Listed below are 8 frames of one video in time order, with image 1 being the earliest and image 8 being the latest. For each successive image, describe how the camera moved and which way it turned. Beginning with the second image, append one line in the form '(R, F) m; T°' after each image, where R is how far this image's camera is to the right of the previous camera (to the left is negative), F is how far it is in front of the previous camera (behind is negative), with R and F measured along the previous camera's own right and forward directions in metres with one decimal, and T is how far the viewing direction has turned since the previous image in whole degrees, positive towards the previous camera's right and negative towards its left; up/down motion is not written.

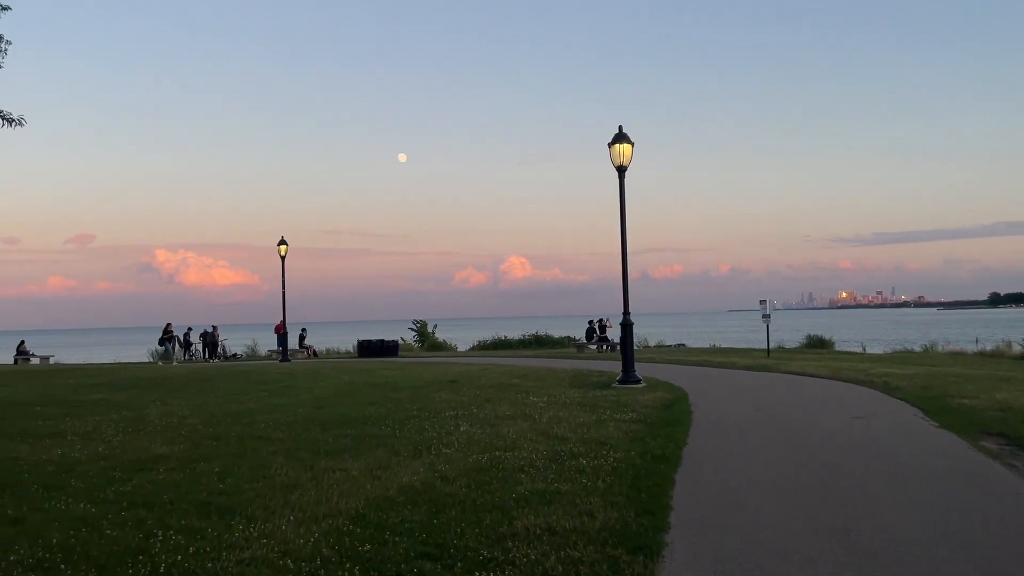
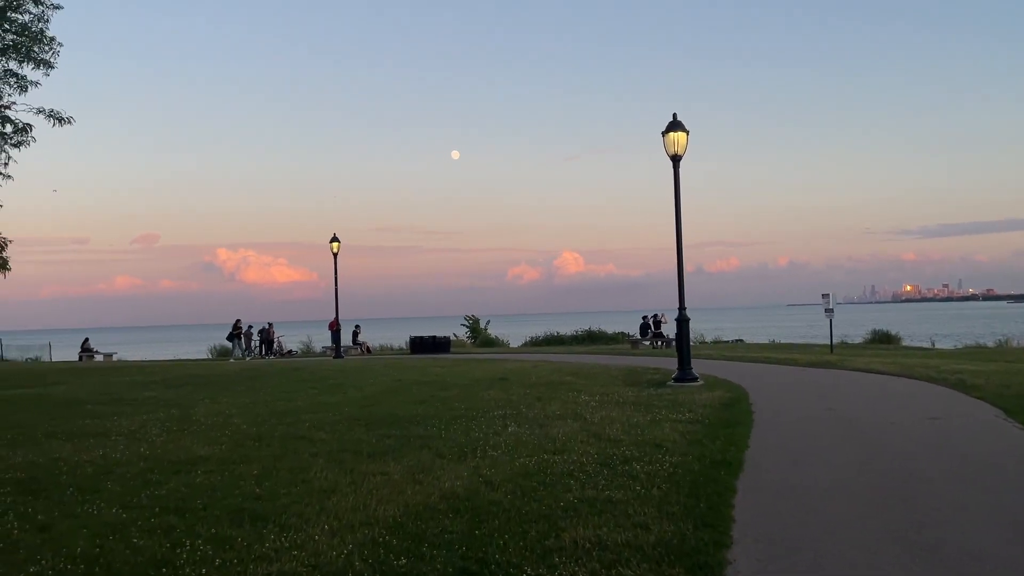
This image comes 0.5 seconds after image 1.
(+0.1, +0.4) m; -4°
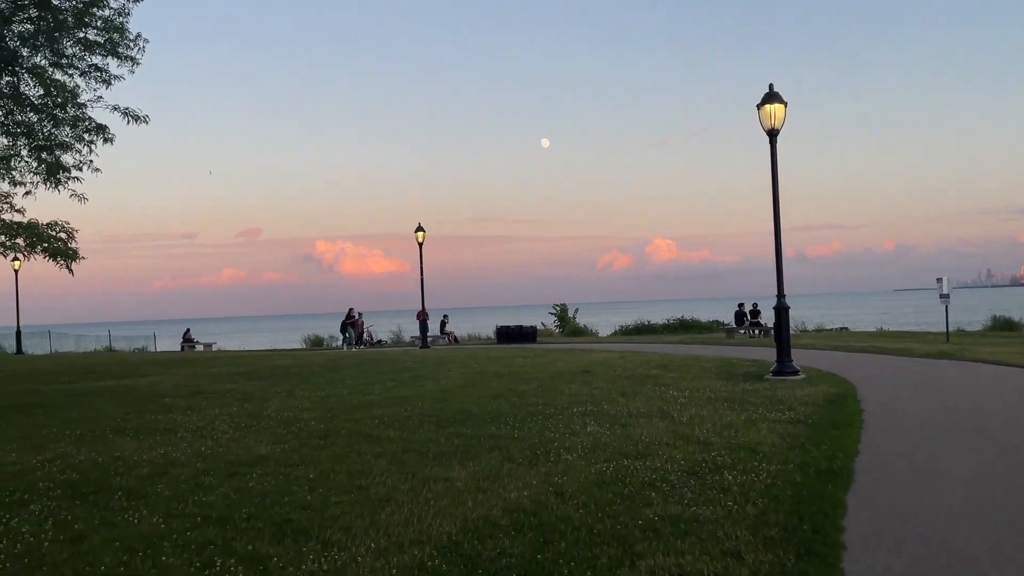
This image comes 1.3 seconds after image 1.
(+0.2, +0.7) m; -6°
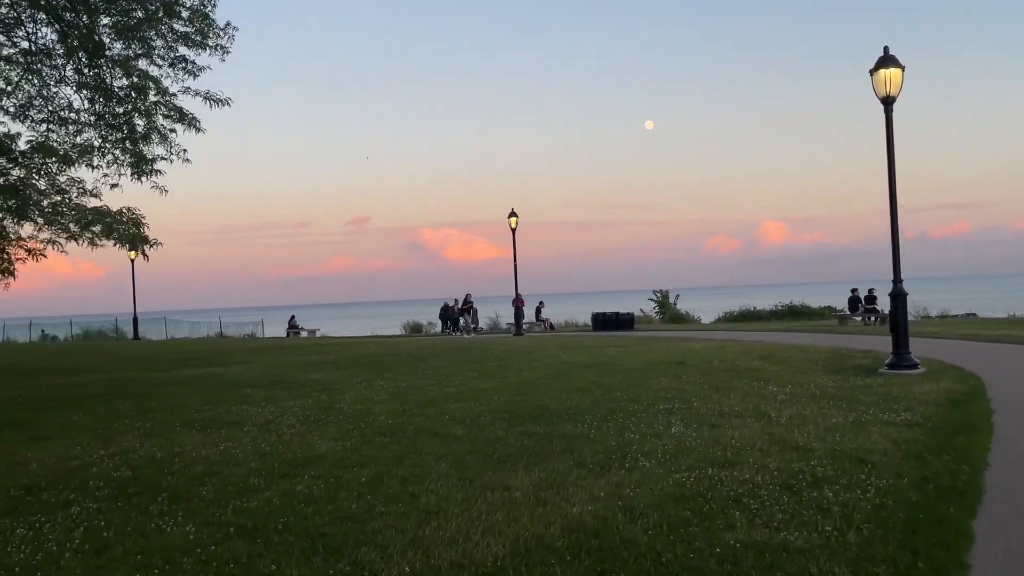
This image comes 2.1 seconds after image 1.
(+0.3, +0.7) m; -7°
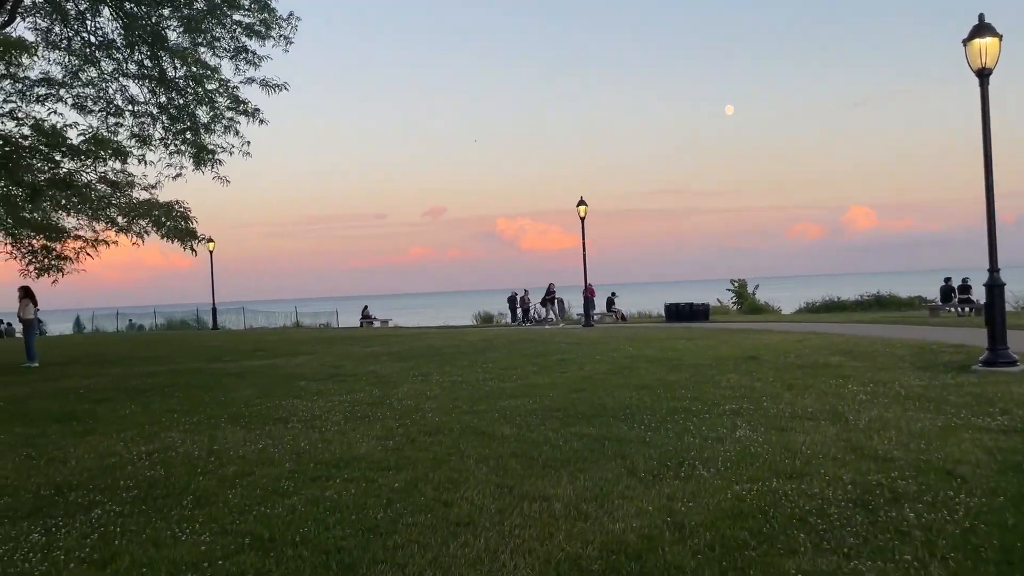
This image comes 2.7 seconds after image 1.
(+0.2, +0.5) m; -5°
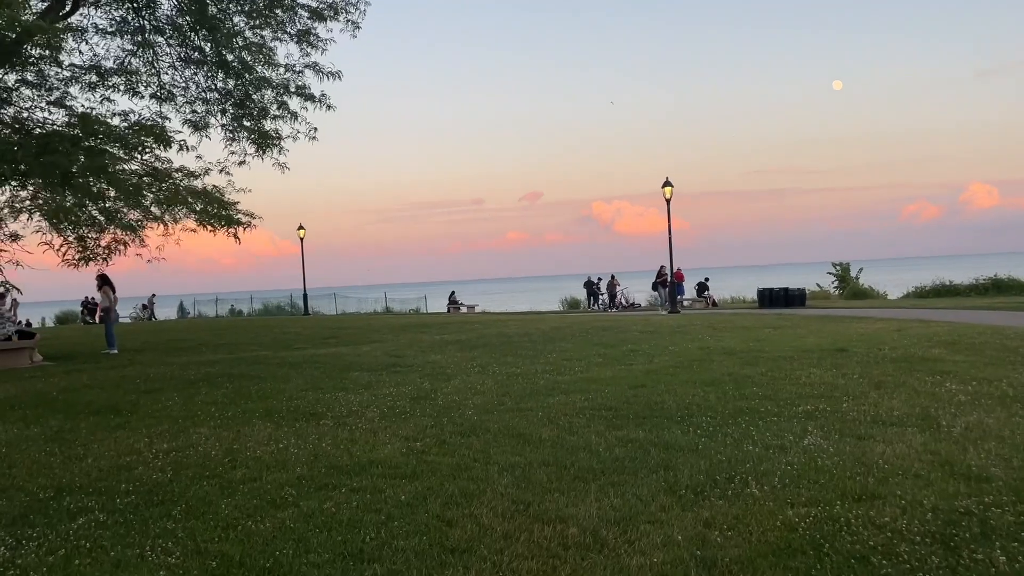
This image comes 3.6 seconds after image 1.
(+0.5, +0.8) m; -7°
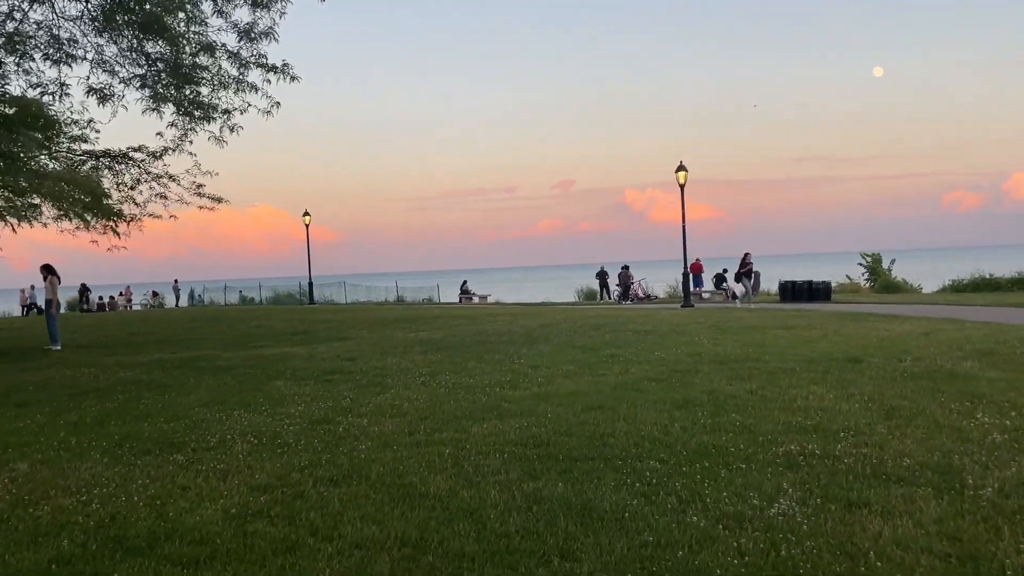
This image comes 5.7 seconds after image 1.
(+1.0, +1.8) m; -2°
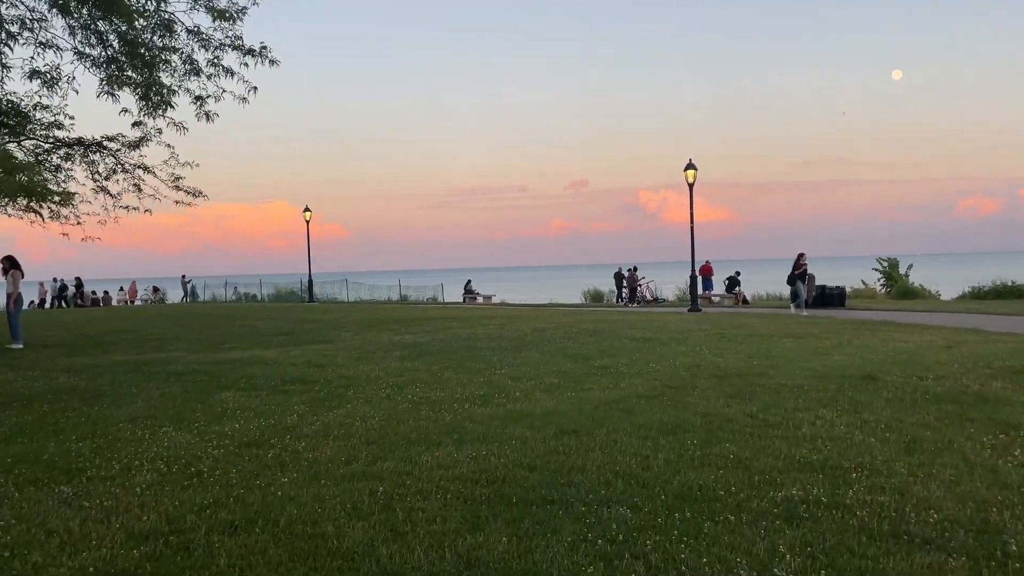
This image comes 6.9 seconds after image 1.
(+0.4, +1.1) m; -1°
